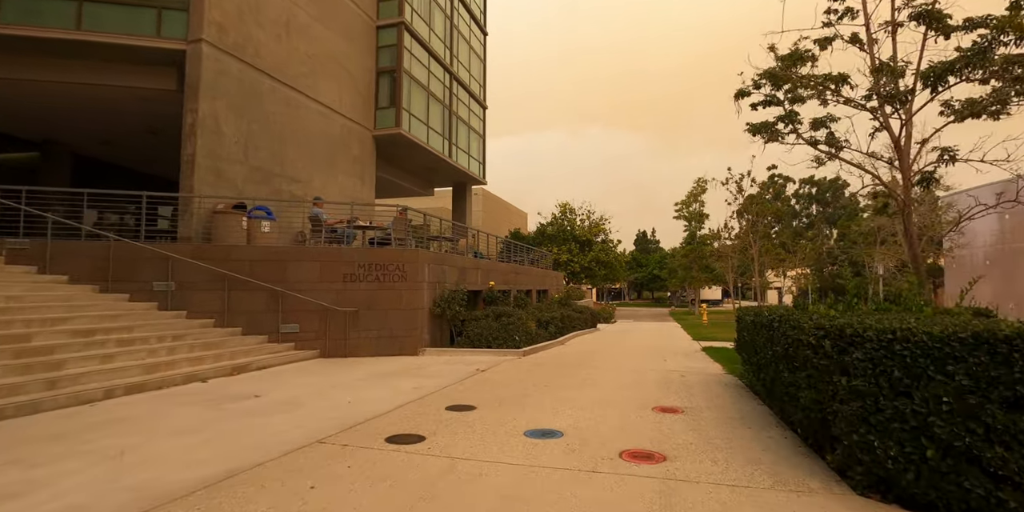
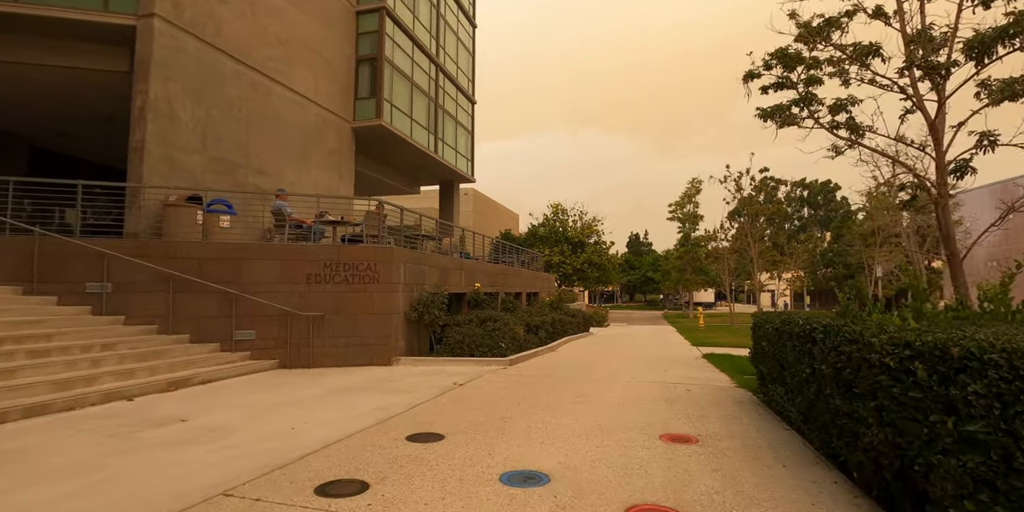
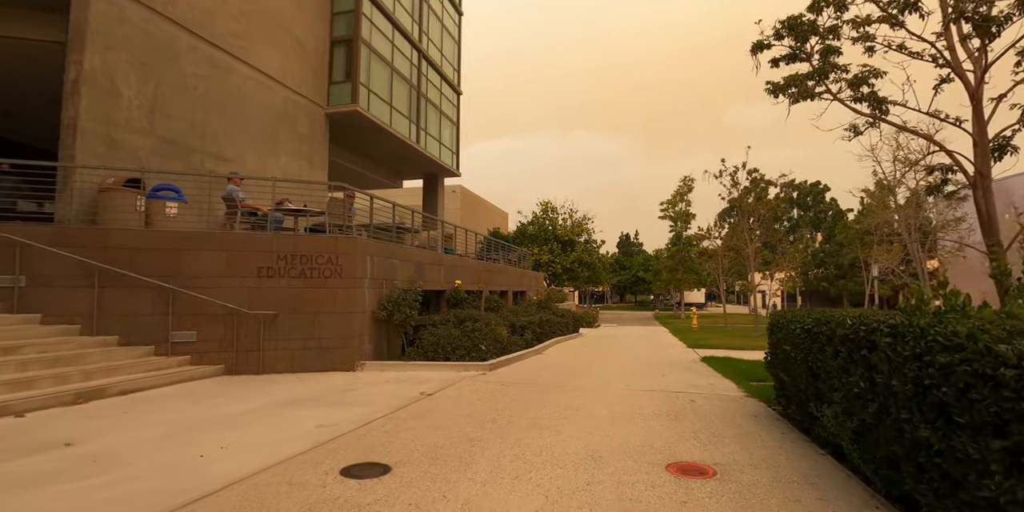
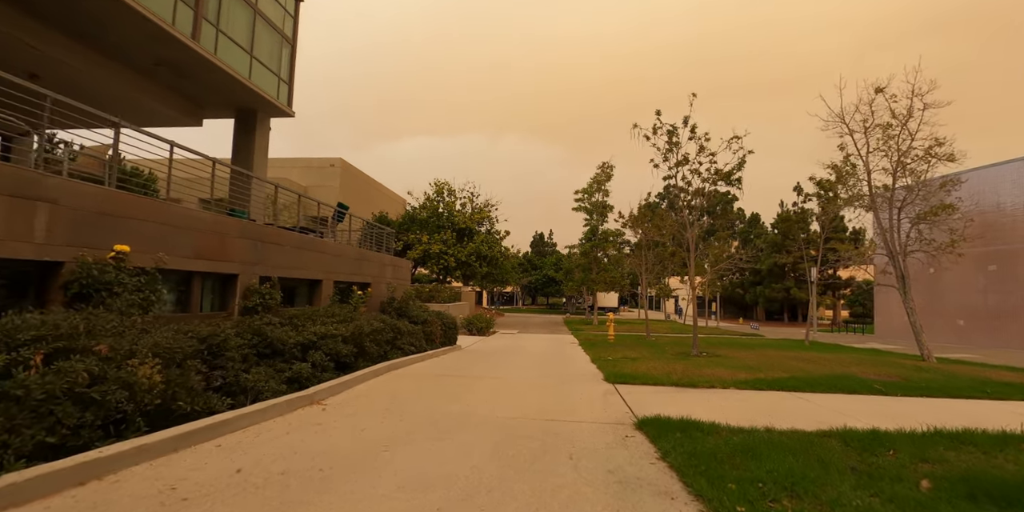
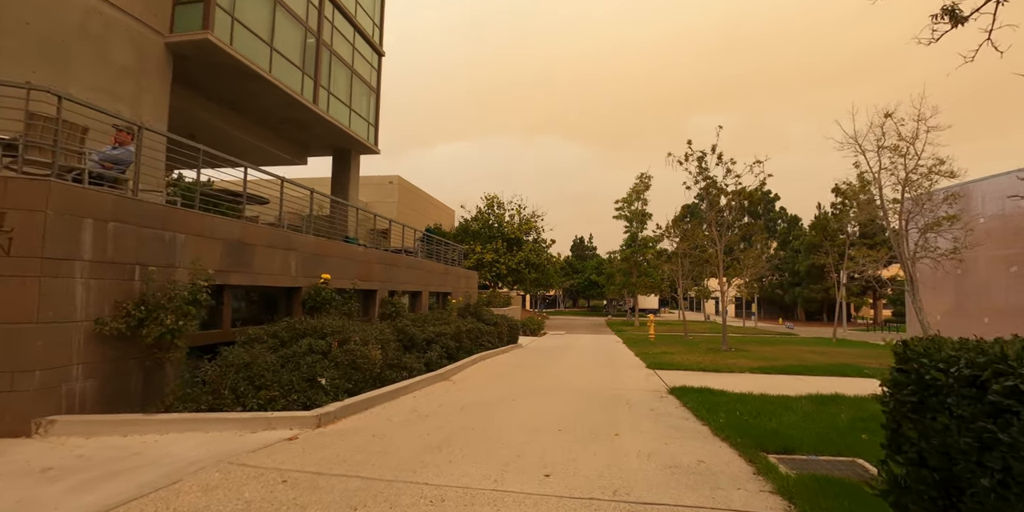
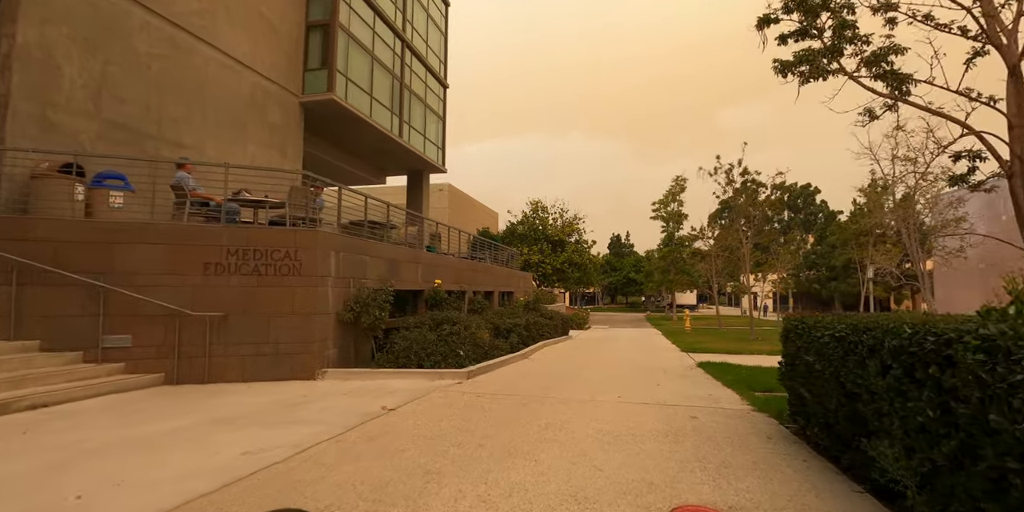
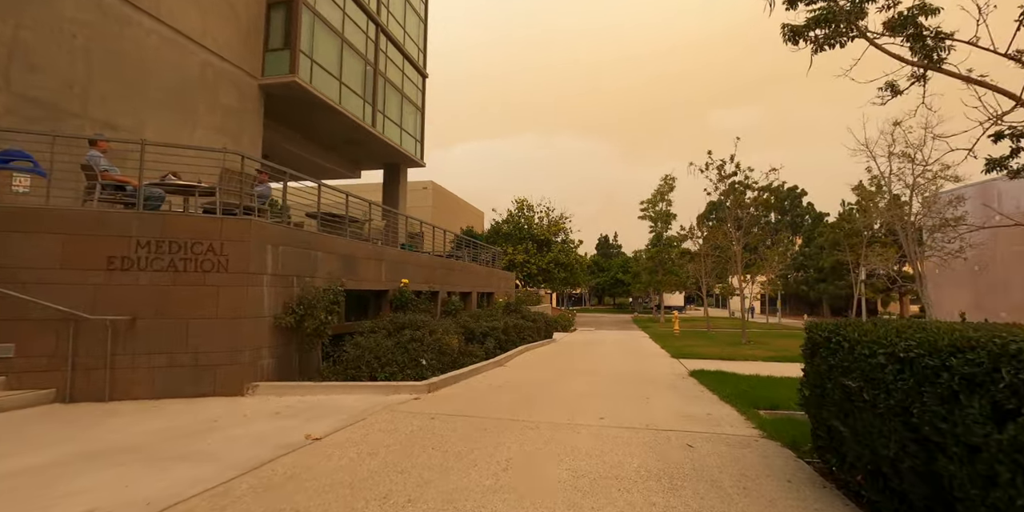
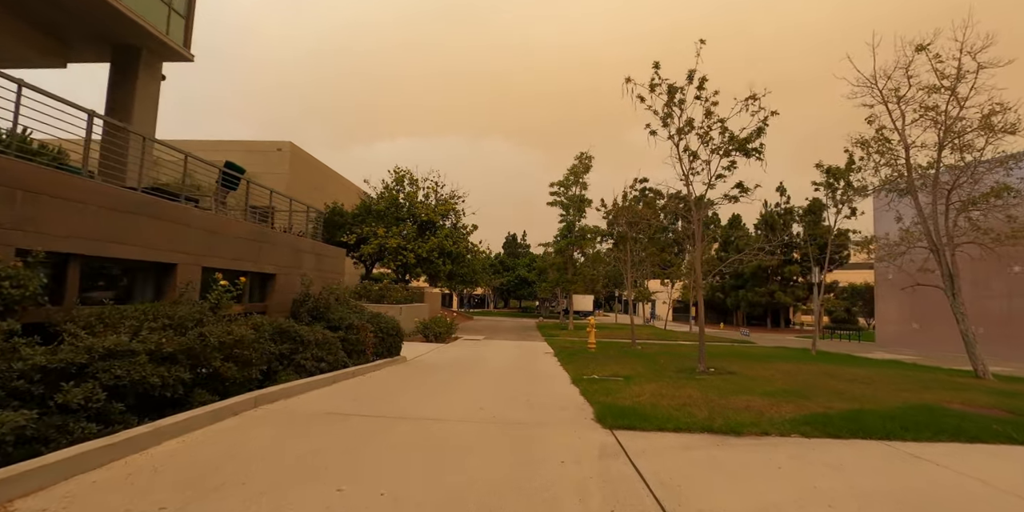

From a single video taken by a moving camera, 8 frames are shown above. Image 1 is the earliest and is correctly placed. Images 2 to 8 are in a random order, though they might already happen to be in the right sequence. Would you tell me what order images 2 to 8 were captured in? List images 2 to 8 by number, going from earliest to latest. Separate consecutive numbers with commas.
2, 3, 6, 7, 5, 4, 8
